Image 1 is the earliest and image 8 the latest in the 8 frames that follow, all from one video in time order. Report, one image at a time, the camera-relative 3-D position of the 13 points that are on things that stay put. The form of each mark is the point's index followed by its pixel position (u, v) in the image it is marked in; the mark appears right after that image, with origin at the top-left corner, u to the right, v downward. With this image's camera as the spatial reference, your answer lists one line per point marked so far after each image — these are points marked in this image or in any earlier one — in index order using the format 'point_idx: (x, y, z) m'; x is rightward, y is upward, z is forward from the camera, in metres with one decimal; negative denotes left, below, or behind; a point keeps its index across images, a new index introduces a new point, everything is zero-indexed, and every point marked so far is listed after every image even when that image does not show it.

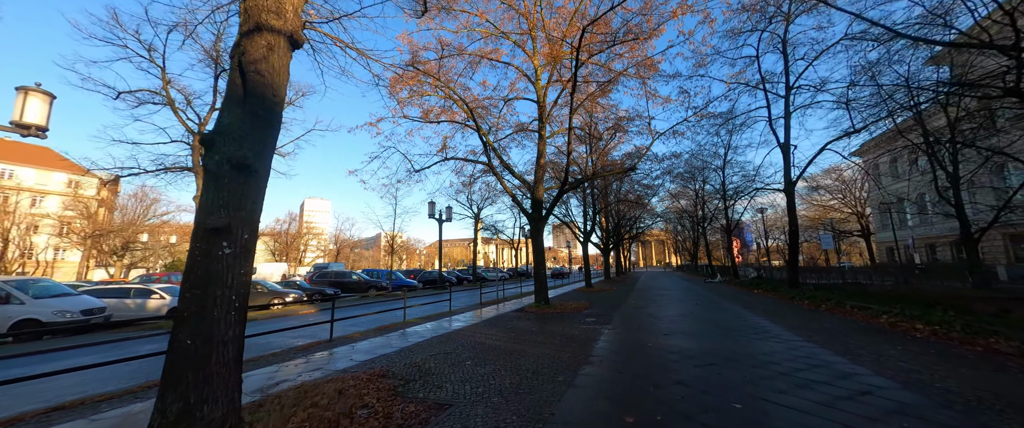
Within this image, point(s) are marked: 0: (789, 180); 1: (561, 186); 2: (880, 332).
0: (+10.1, +1.2, +12.1) m
1: (+1.5, +0.9, +10.7) m
2: (+6.1, -2.0, +5.5) m
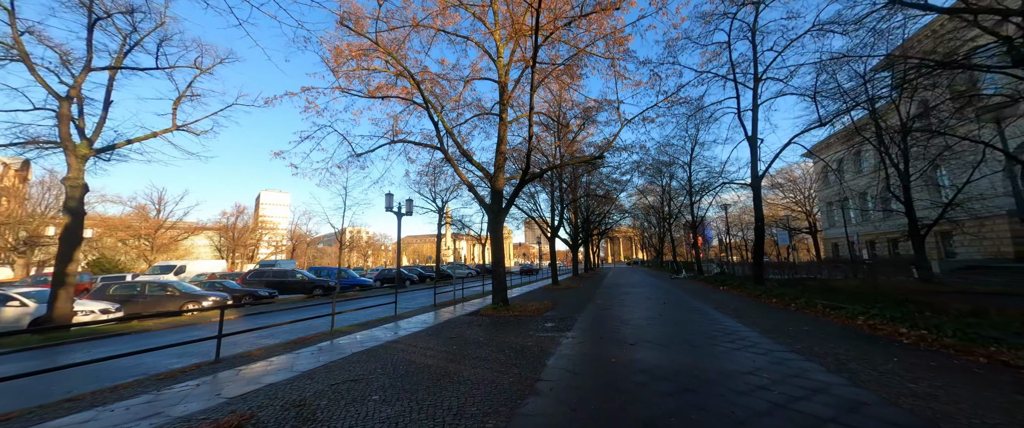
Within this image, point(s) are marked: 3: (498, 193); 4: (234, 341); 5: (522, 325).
0: (+8.7, +1.4, +11.8) m
1: (+0.2, +1.1, +9.7) m
2: (+5.2, -1.9, +5.0) m
3: (-1.0, +0.7, +9.7) m
4: (-5.7, -2.6, +6.8) m
5: (+0.2, -2.3, +6.8) m
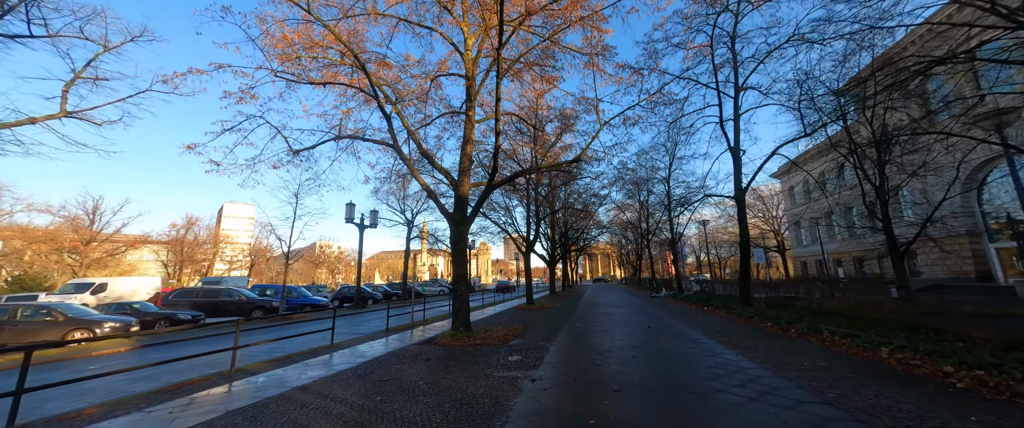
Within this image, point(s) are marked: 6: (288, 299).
0: (+7.6, +0.9, +11.1) m
1: (-0.7, +0.9, +8.5) m
2: (+4.6, -2.0, +3.9) m
3: (-1.9, +0.4, +8.4) m
4: (-6.5, -2.7, +5.0) m
5: (-0.5, -2.4, +5.5) m
6: (-10.9, -4.2, +16.1) m
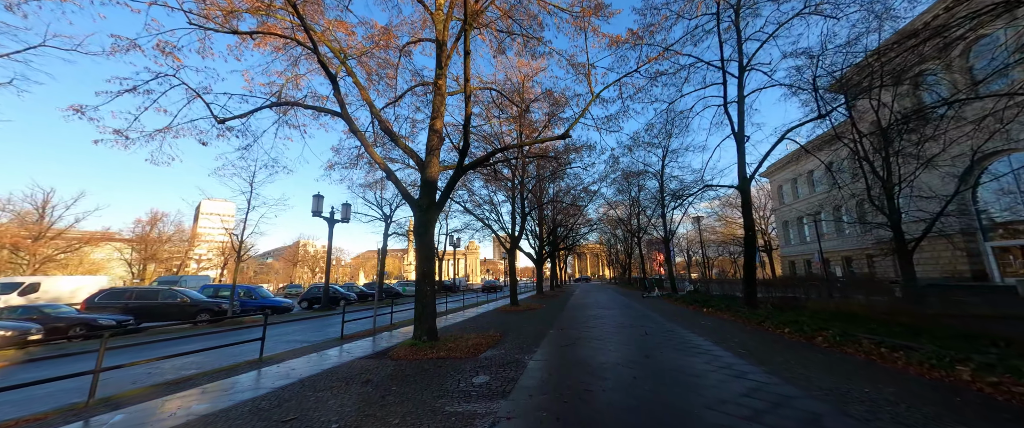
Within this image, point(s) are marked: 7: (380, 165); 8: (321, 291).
0: (+7.0, +1.1, +10.1) m
1: (-1.2, +1.2, +7.2) m
2: (+4.2, -1.7, +2.8) m
3: (-2.4, +0.7, +7.0) m
4: (-6.9, -2.3, +3.5) m
5: (-1.0, -2.1, +4.2) m
6: (-11.7, -3.9, +14.4) m
7: (-2.7, +1.0, +6.9) m
8: (-10.1, -4.1, +17.4) m
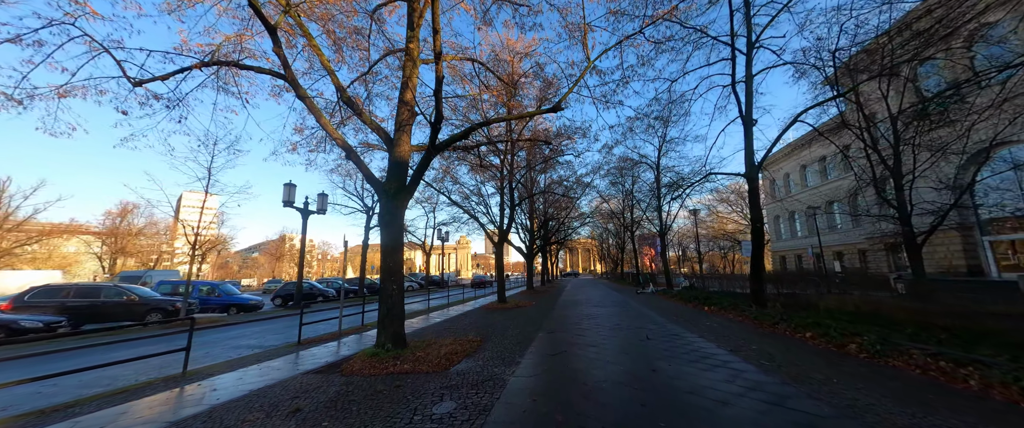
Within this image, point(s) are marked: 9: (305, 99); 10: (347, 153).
0: (+6.6, +1.4, +9.2) m
1: (-1.5, +1.4, +6.1) m
2: (+4.0, -1.5, +1.9) m
3: (-2.7, +1.0, +6.0) m
4: (-7.2, -2.1, +2.4) m
5: (-1.3, -1.9, +3.2) m
6: (-12.3, -3.4, +13.2) m
7: (-3.1, +1.3, +5.8) m
8: (-10.7, -3.6, +16.2) m
9: (-3.3, +1.9, +5.4) m
10: (-2.9, +1.1, +5.9) m
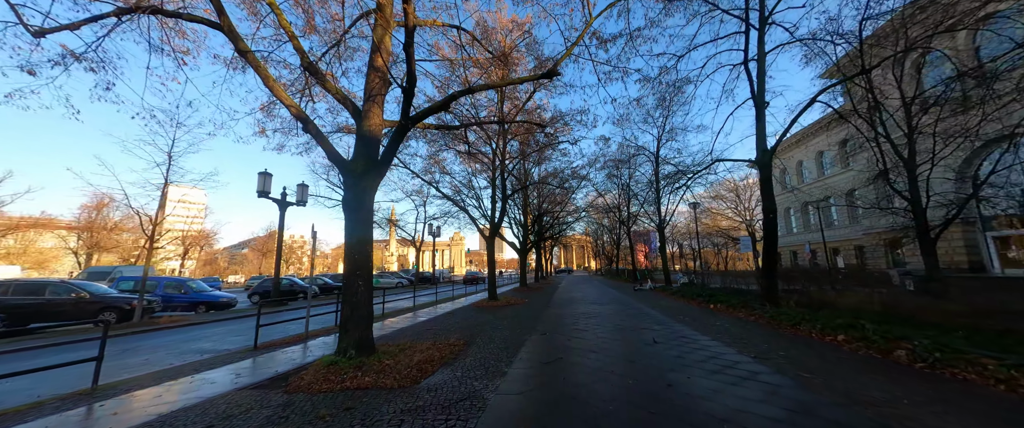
0: (+6.4, +1.7, +8.4) m
1: (-1.7, +1.7, +5.2) m
2: (+3.8, -1.3, +1.1) m
3: (-2.9, +1.2, +5.0) m
4: (-7.3, -1.9, +1.4) m
5: (-1.4, -1.7, +2.3) m
6: (-12.6, -3.1, +12.2) m
7: (-3.3, +1.5, +4.8) m
8: (-11.1, -3.2, +15.2) m
9: (-3.5, +2.1, +4.5) m
10: (-3.1, +1.4, +4.9) m
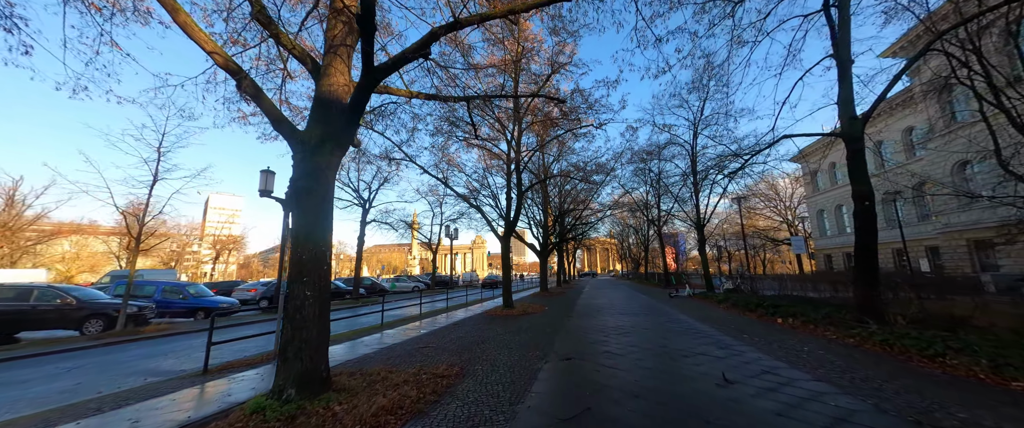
0: (+6.6, +1.9, +6.5) m
1: (-1.7, +1.8, +3.9) m
2: (+3.6, -1.1, -0.6) m
3: (-2.9, +1.4, +3.8) m
4: (-7.5, -1.7, +0.4) m
5: (-1.5, -1.5, +0.9) m
6: (-12.0, -3.1, +11.5) m
7: (-3.2, +1.7, +3.6) m
8: (-10.3, -3.2, +14.4) m
9: (-3.5, +2.3, +3.2) m
10: (-3.1, +1.5, +3.7) m
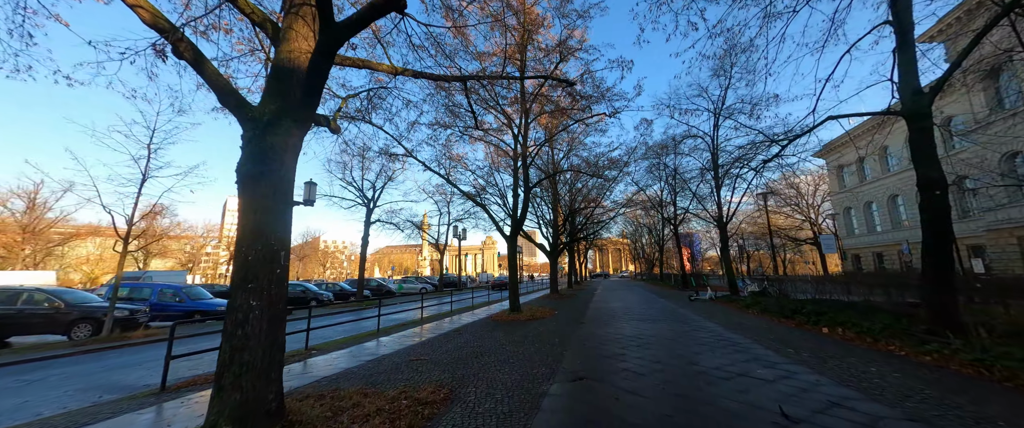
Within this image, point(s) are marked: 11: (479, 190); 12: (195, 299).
0: (+6.6, +2.0, +5.5) m
1: (-1.7, +1.9, +3.2) m
2: (+3.4, -0.9, -1.5) m
3: (-2.9, +1.5, +3.1) m
4: (-7.6, -1.7, -0.1) m
5: (-1.7, -1.4, +0.2) m
6: (-11.8, -3.1, +11.1) m
7: (-3.3, +1.8, +2.9) m
8: (-10.0, -3.2, +14.0) m
9: (-3.6, +2.3, +2.6) m
10: (-3.2, +1.6, +3.0) m
11: (-1.7, +1.3, +17.4) m
12: (-11.3, -3.0, +11.7) m
